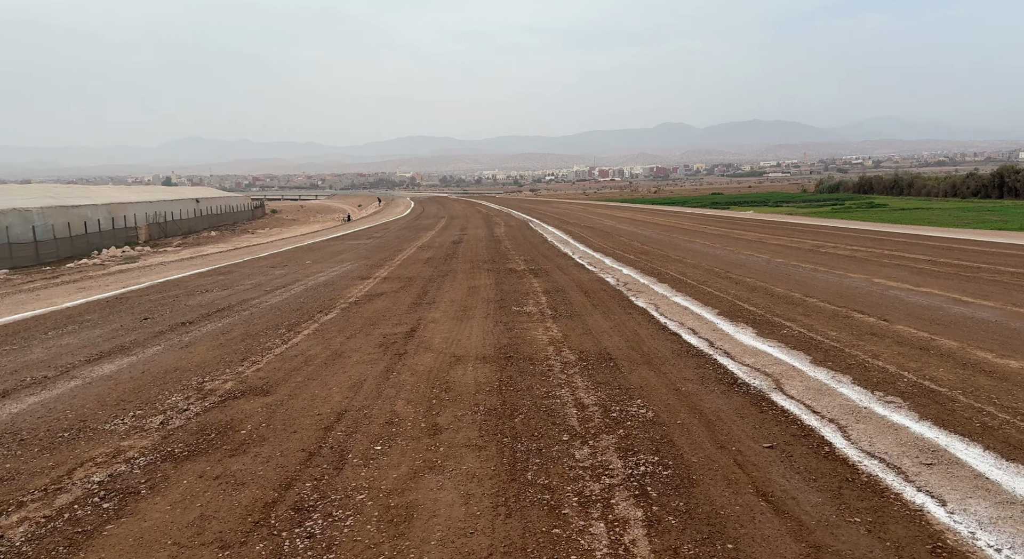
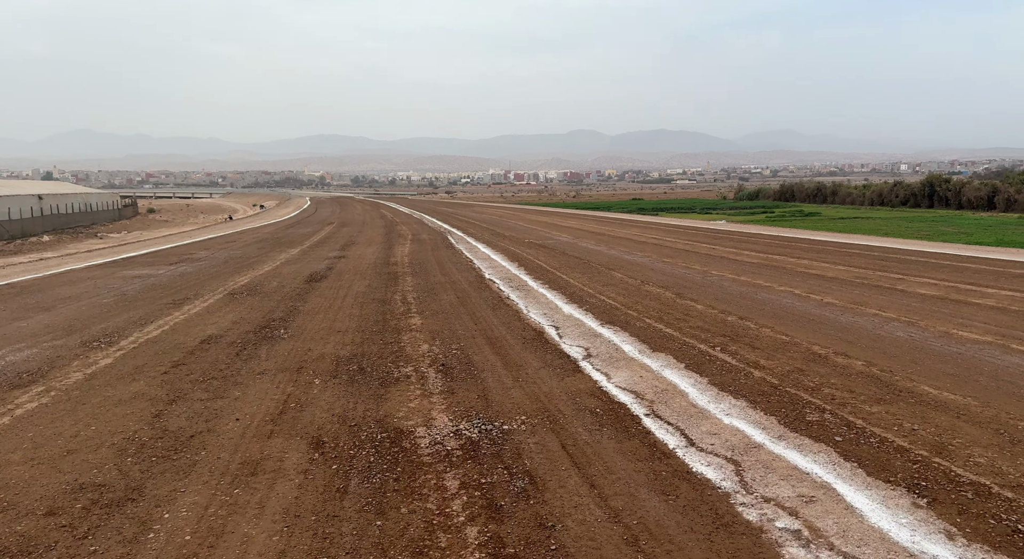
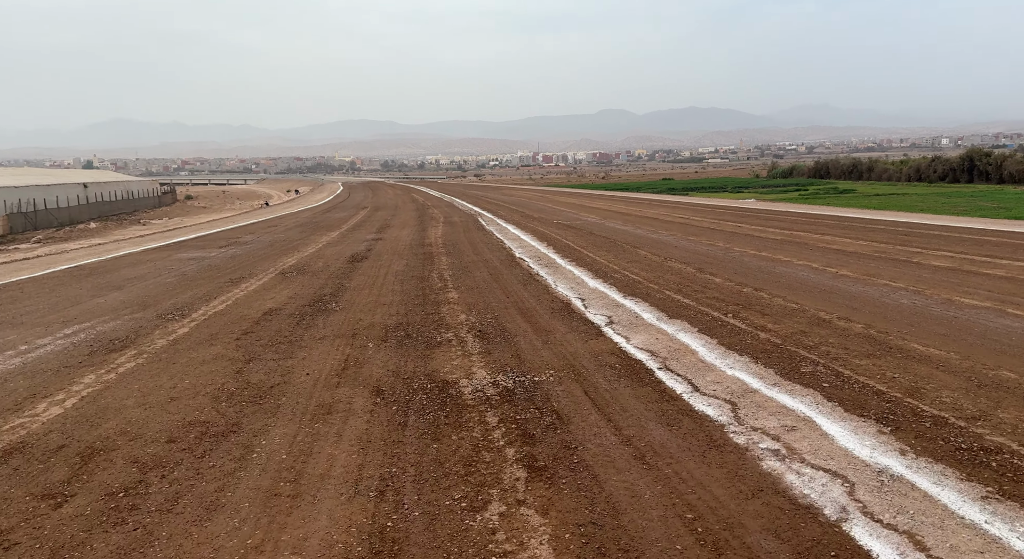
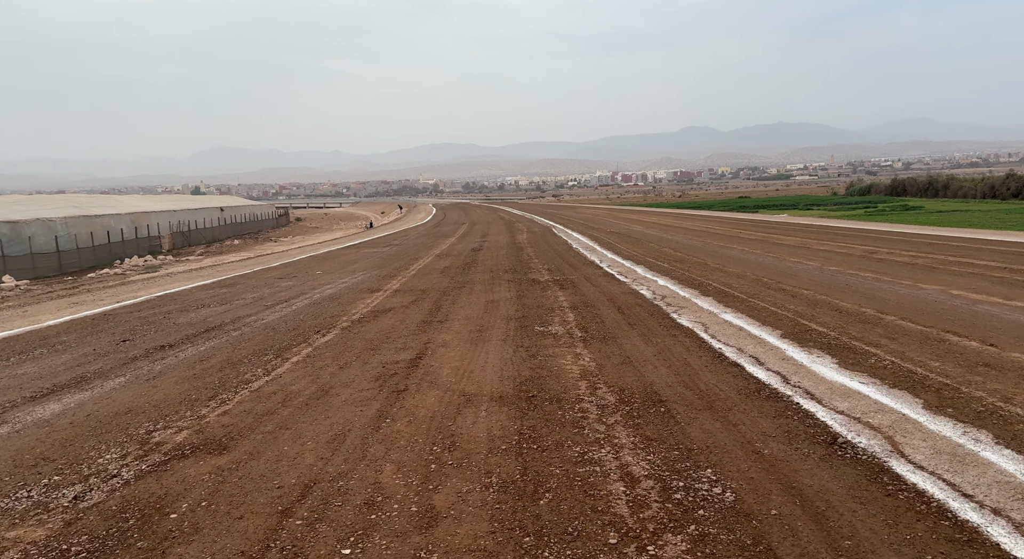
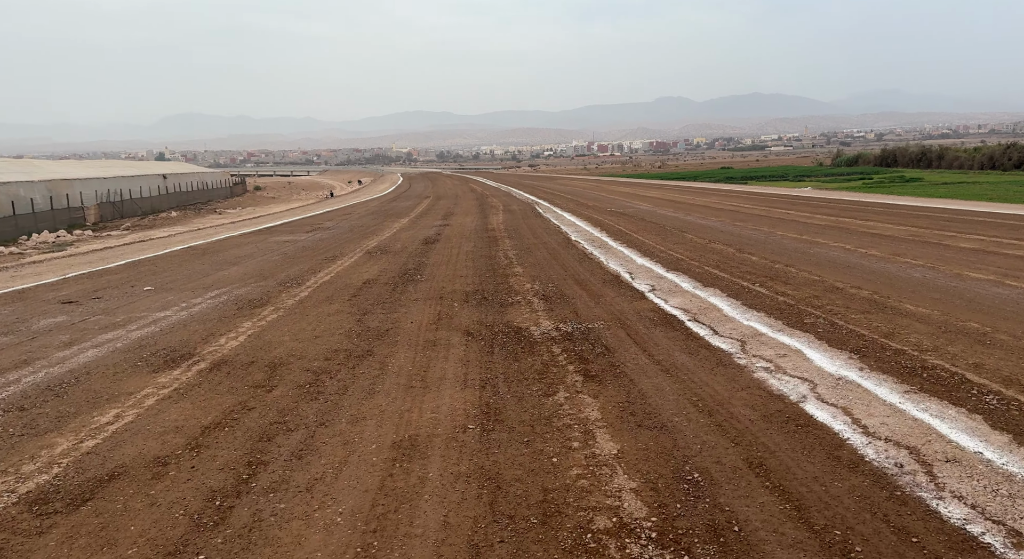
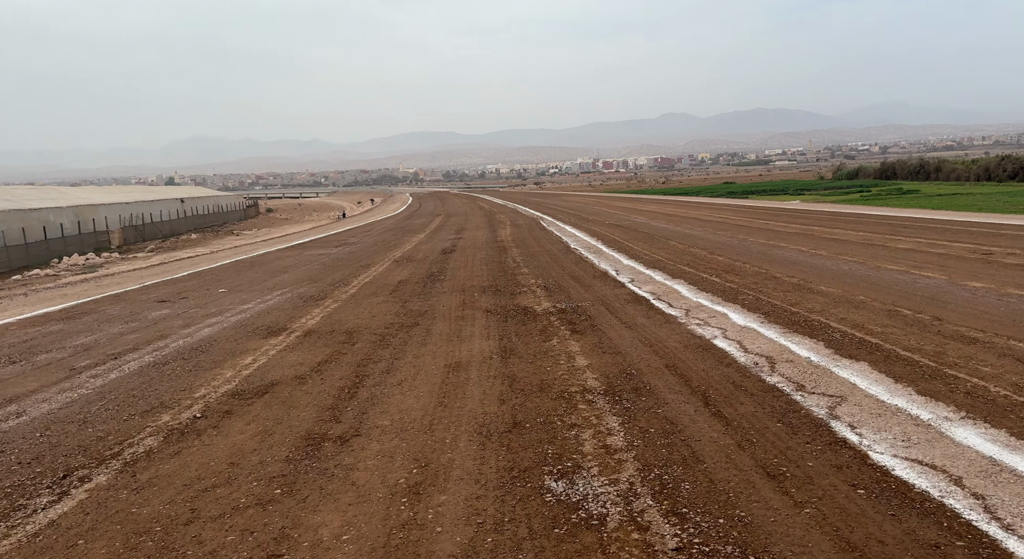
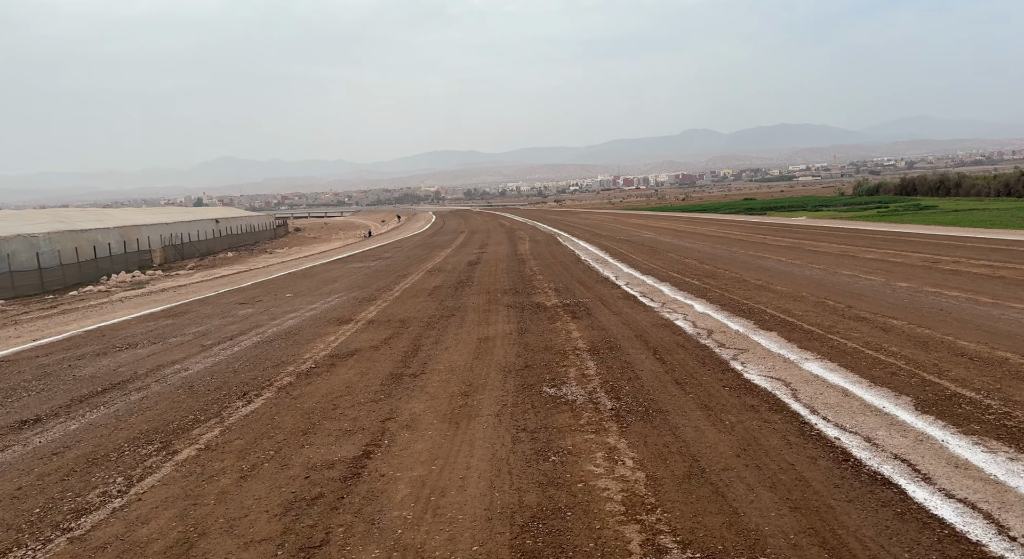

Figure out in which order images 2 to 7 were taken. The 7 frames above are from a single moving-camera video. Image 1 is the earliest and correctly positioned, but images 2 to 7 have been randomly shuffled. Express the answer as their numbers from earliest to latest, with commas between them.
4, 7, 6, 5, 3, 2
